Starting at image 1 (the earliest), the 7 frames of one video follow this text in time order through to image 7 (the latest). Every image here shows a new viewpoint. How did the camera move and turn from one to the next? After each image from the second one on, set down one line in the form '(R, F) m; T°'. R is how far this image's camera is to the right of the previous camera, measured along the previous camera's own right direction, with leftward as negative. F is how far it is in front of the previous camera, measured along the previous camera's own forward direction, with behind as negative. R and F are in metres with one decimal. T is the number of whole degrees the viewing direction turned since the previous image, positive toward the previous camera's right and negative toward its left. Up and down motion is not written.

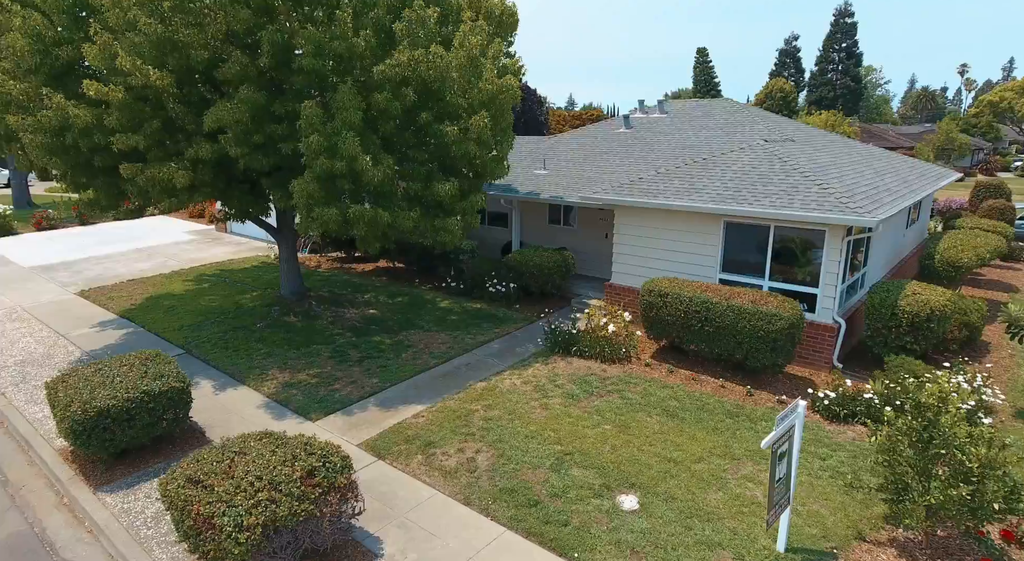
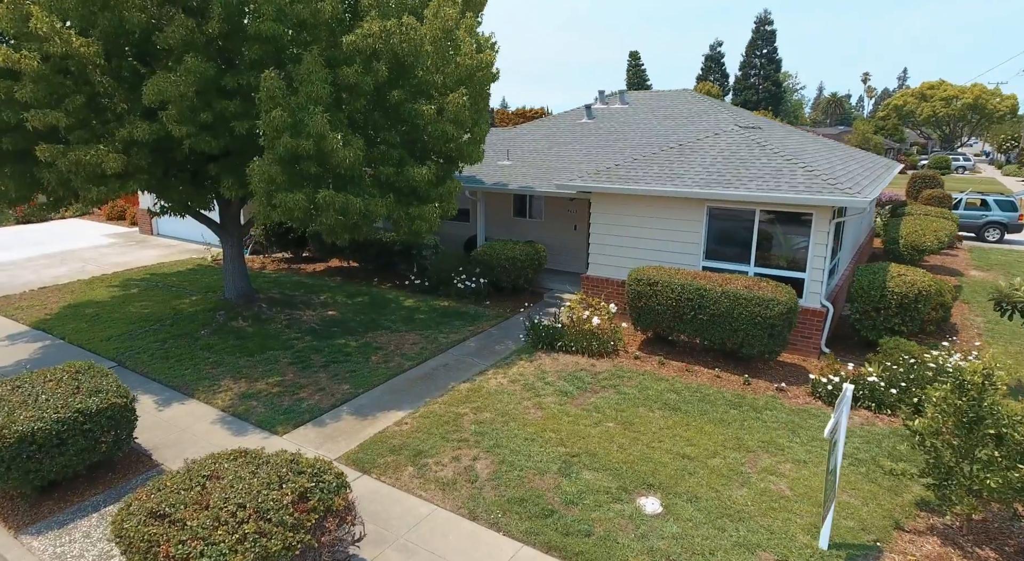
(-0.6, +0.7) m; +6°
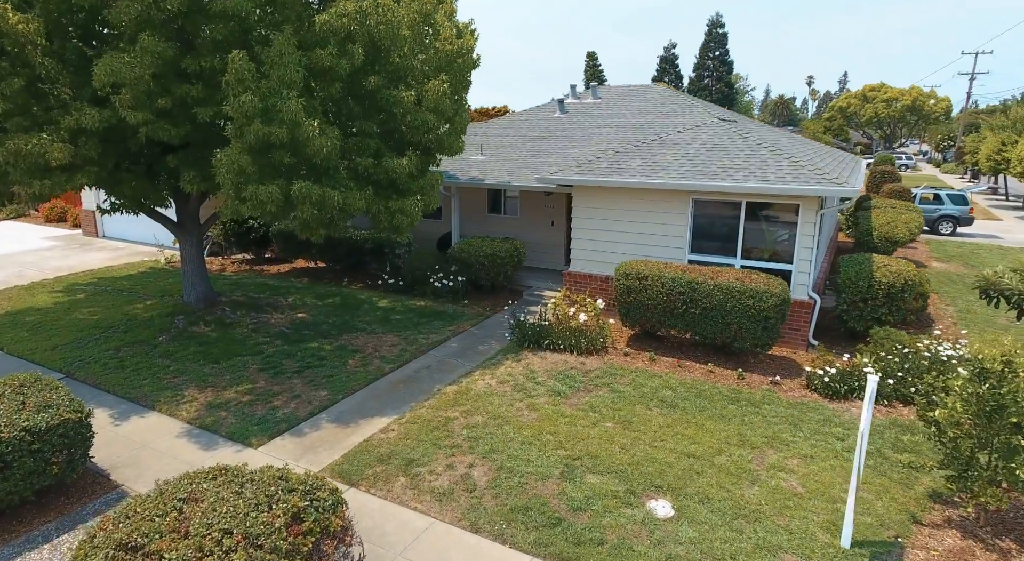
(-0.4, +0.4) m; +4°
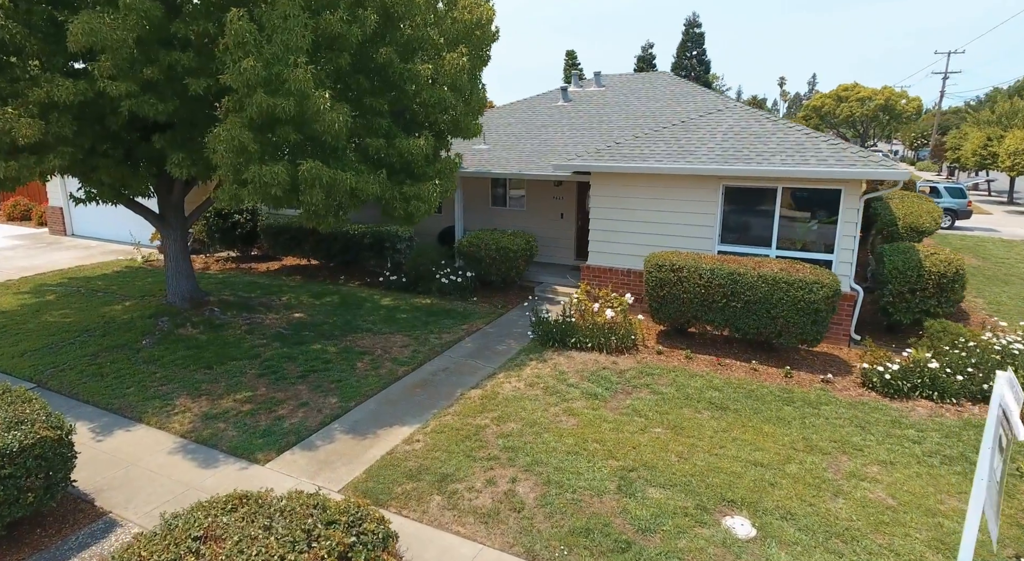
(-0.6, +0.7) m; +2°
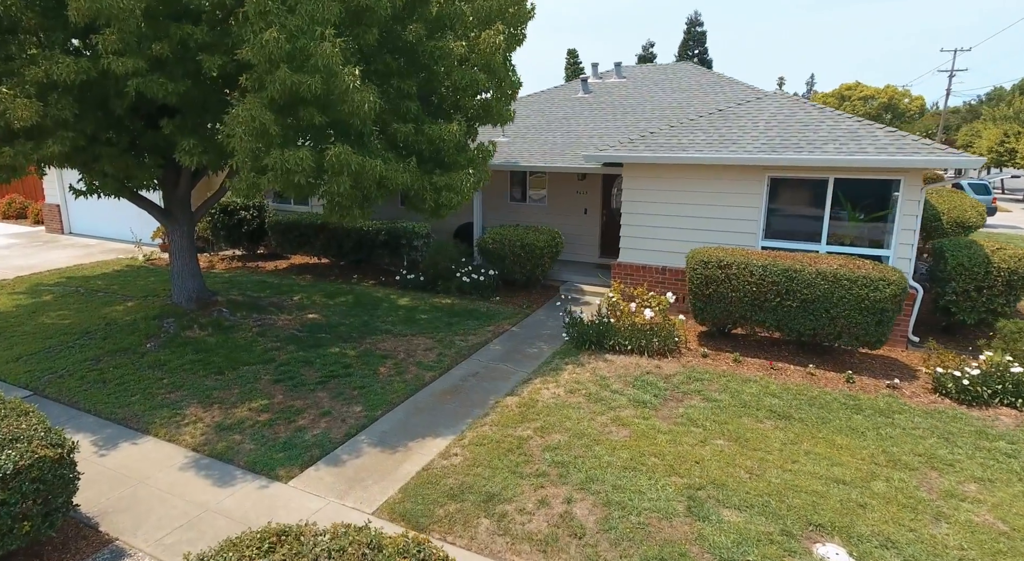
(-0.4, +0.6) m; 0°
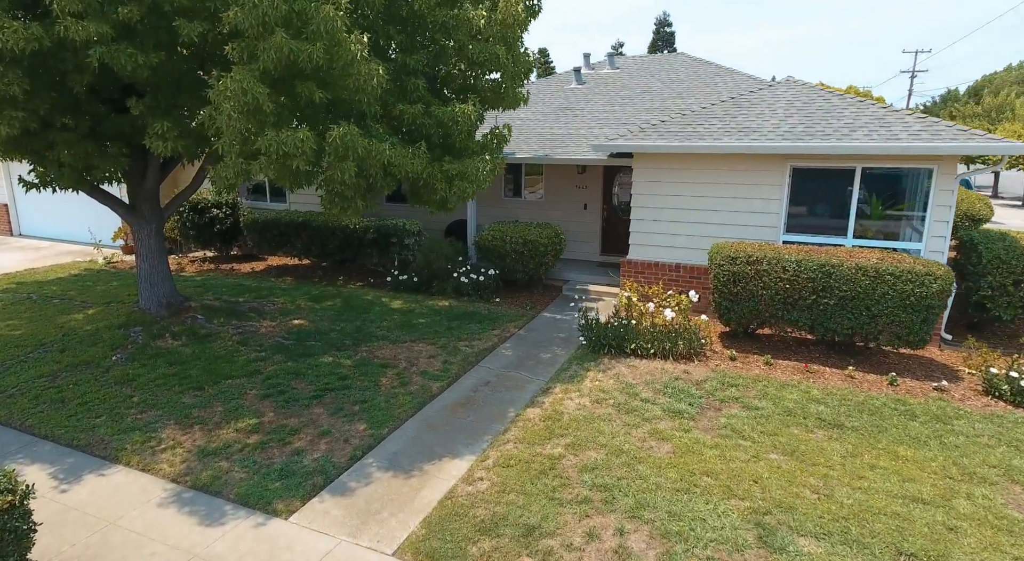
(-0.5, +0.7) m; +3°
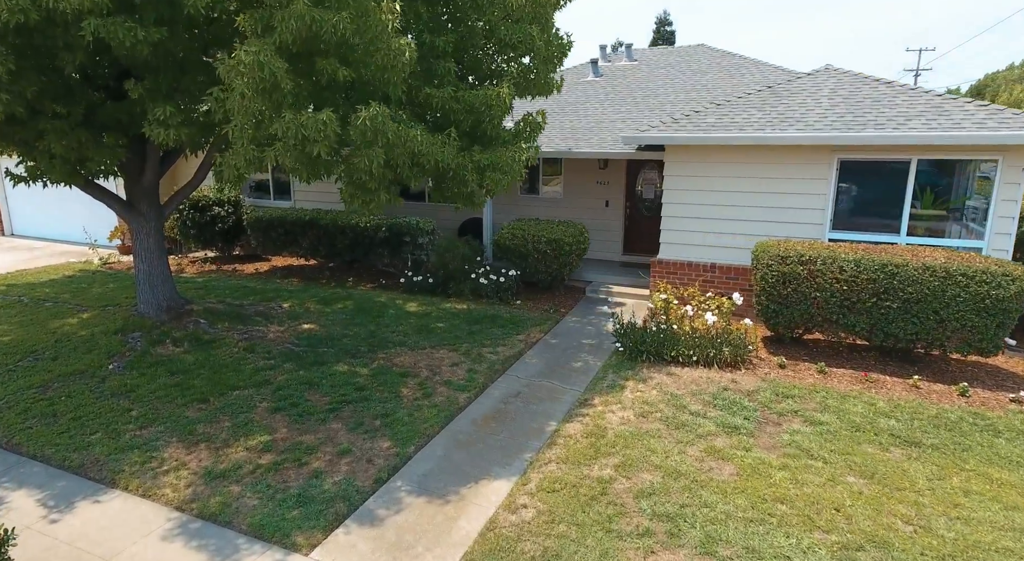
(-0.4, +0.5) m; 0°
